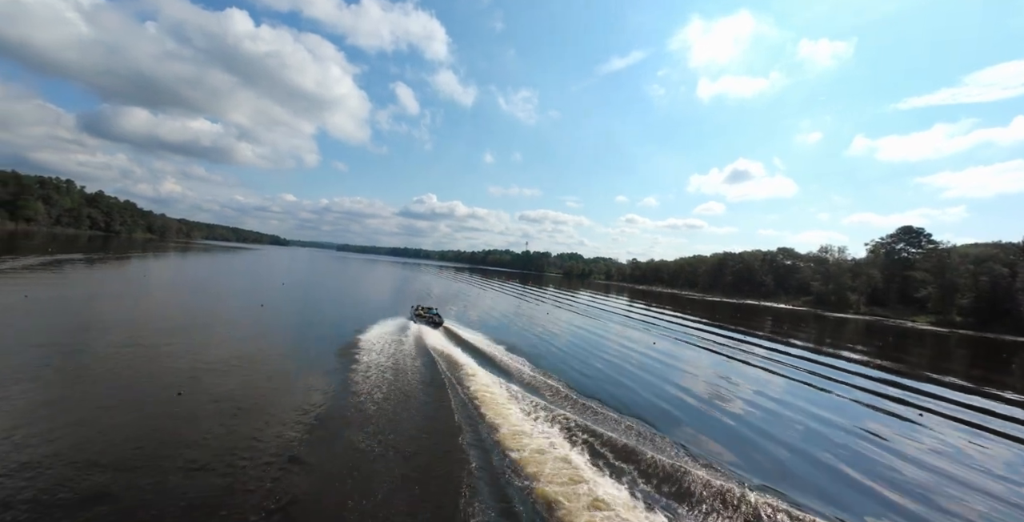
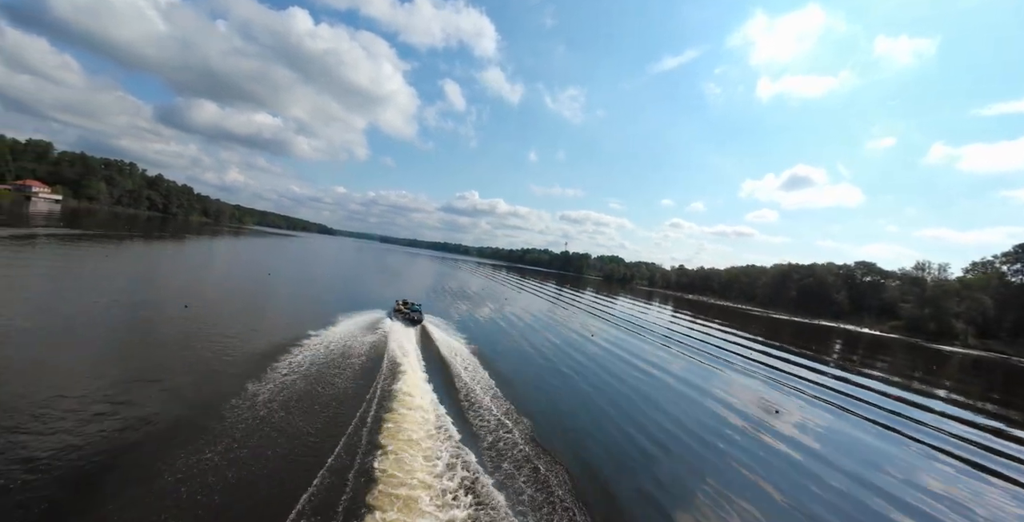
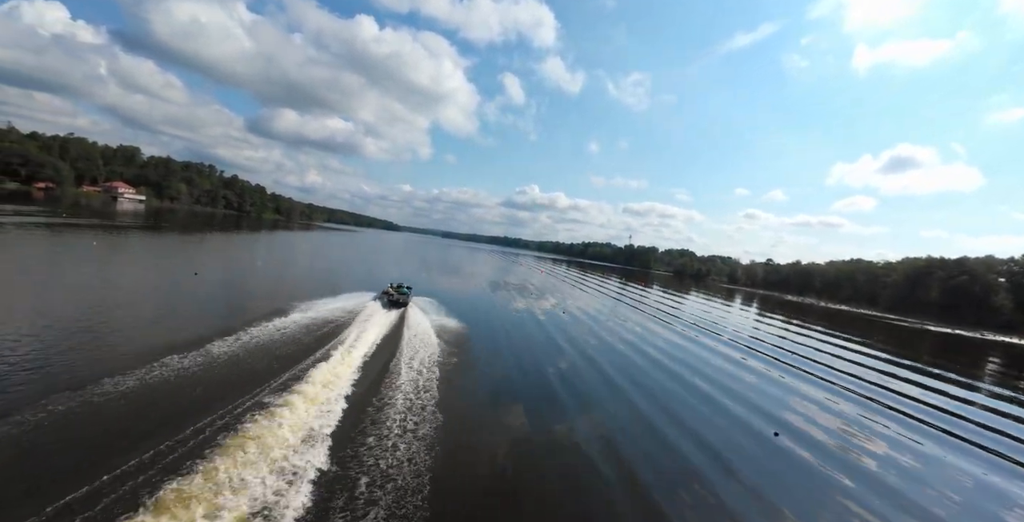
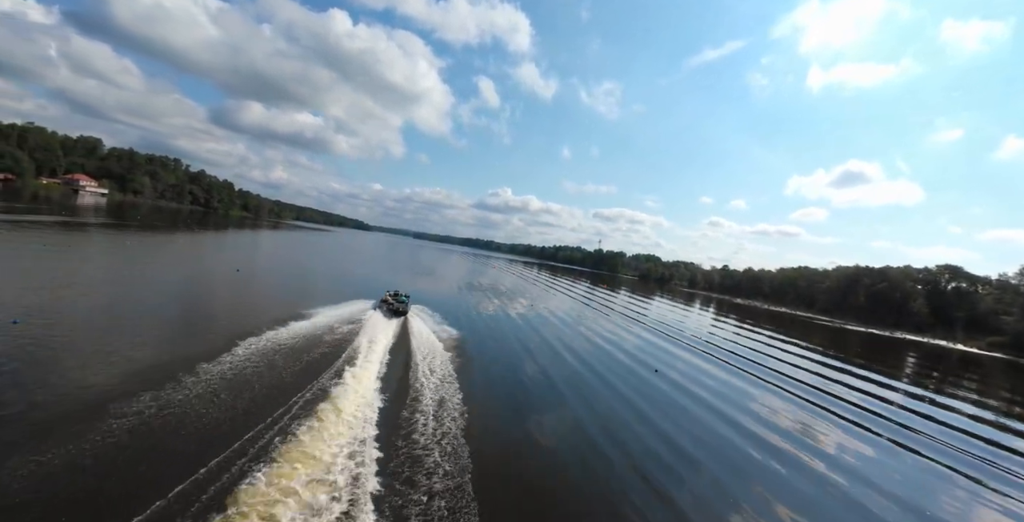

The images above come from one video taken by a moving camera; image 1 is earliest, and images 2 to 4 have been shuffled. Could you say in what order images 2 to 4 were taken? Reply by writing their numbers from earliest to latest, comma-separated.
2, 4, 3
